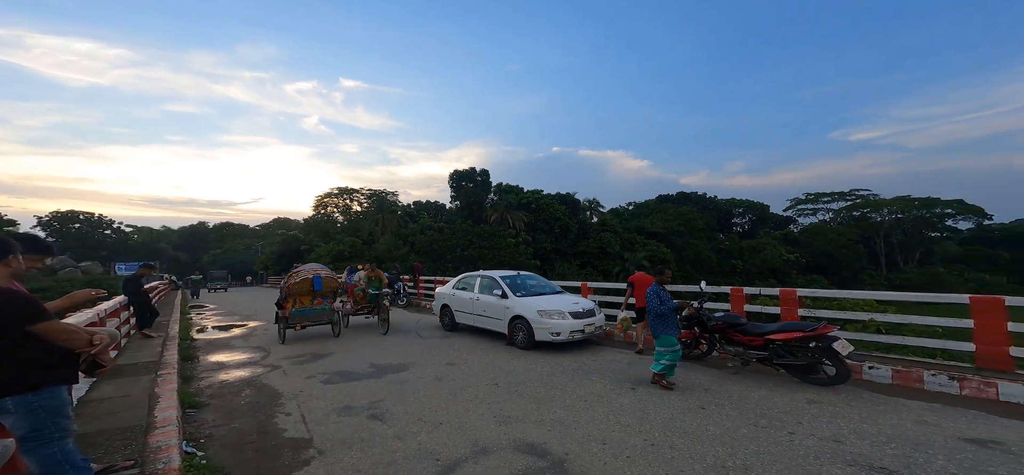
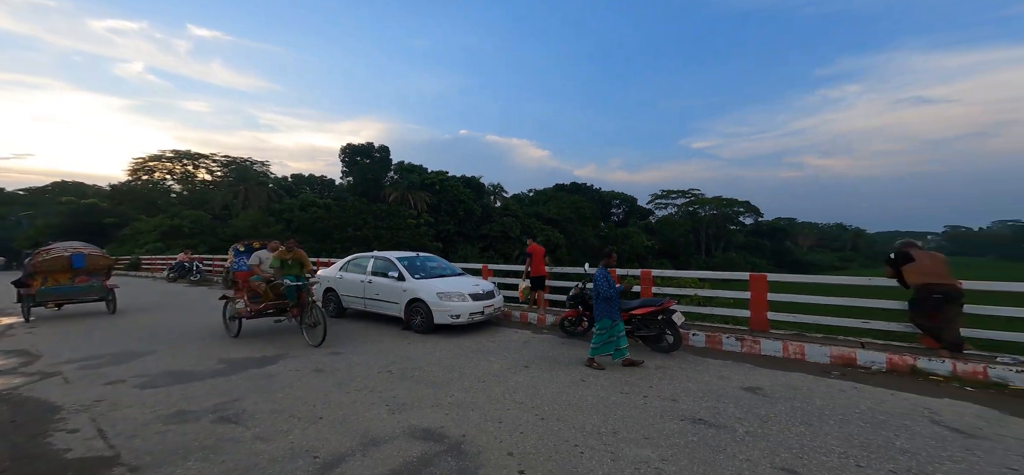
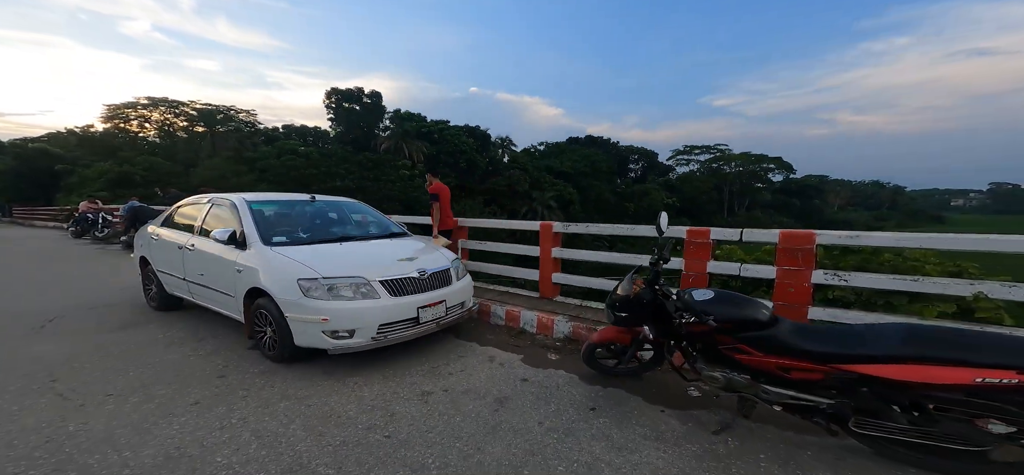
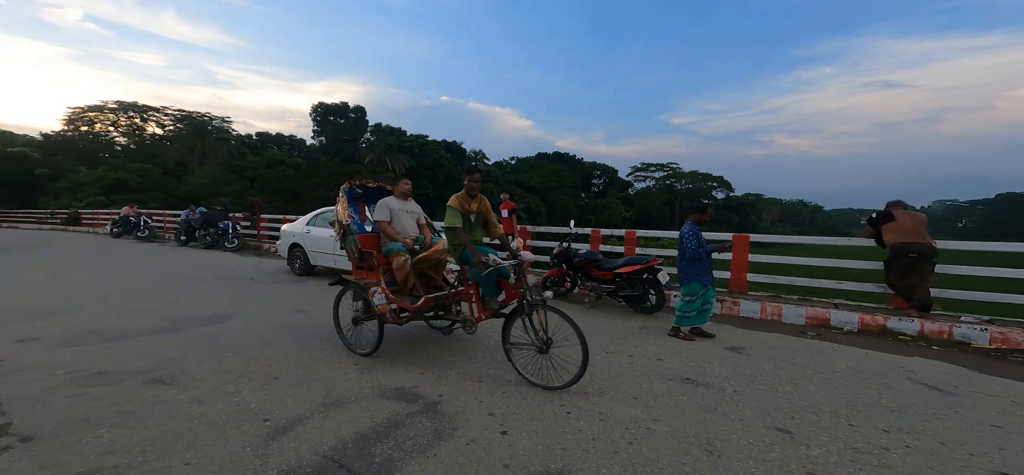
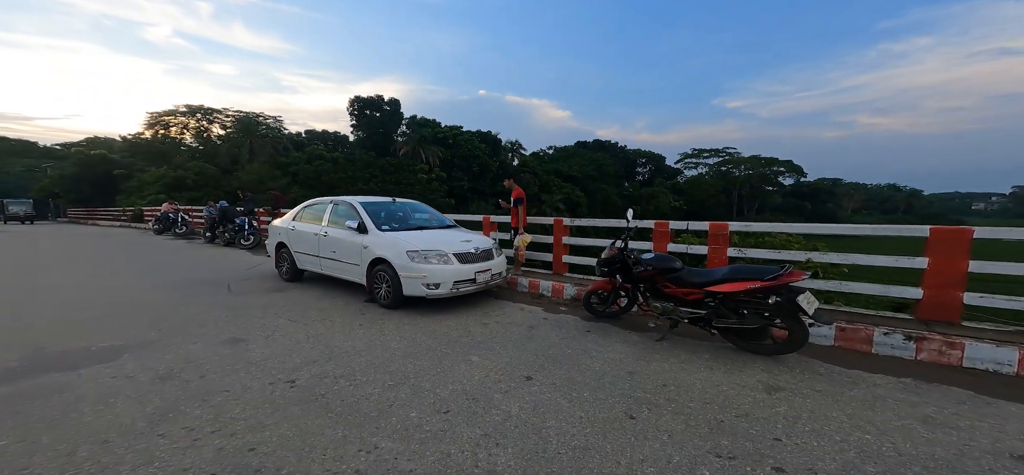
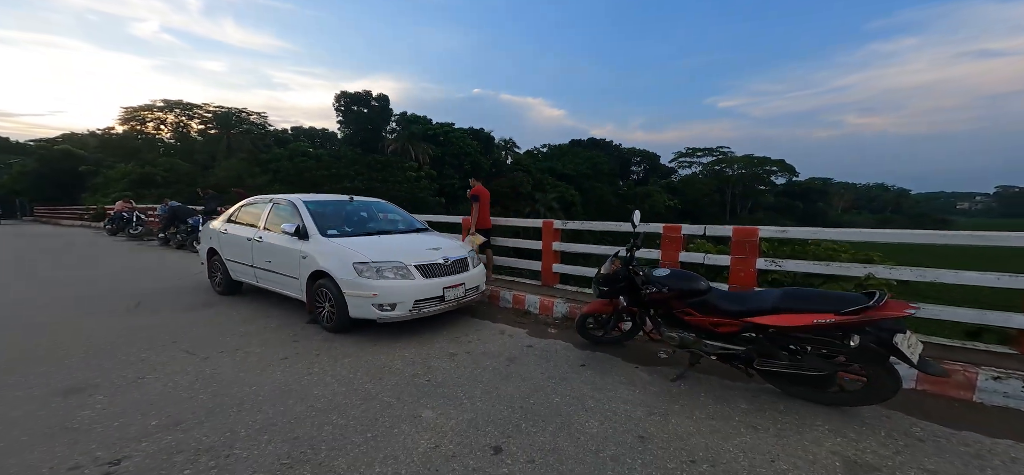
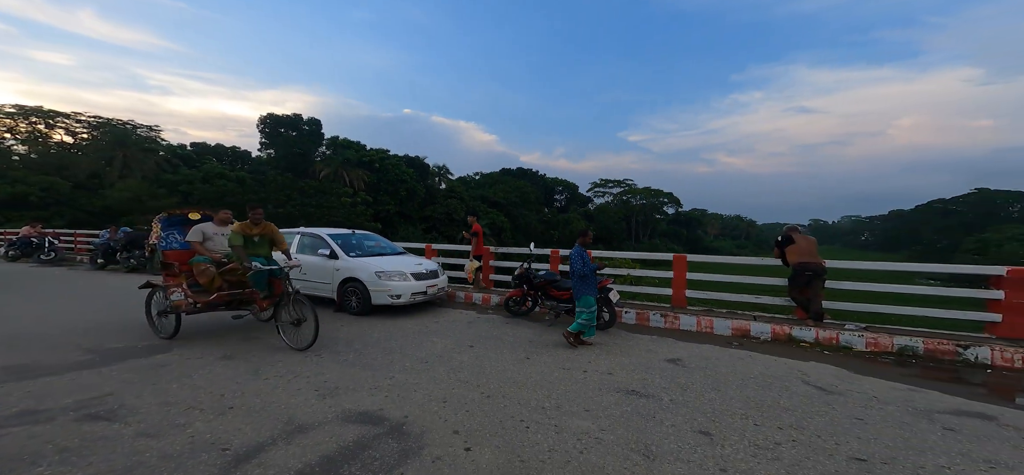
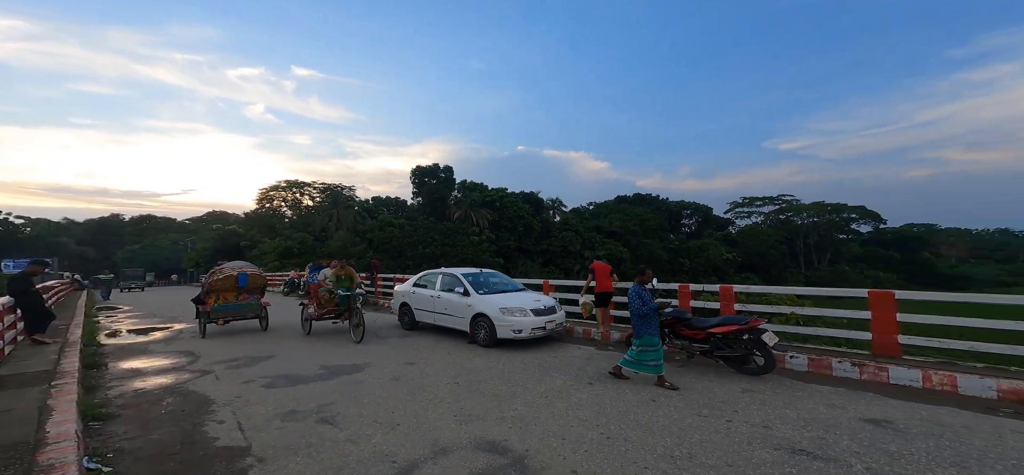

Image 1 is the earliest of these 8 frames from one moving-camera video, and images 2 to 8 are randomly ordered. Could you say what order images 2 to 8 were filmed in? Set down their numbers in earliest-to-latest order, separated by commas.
8, 2, 7, 4, 5, 6, 3
